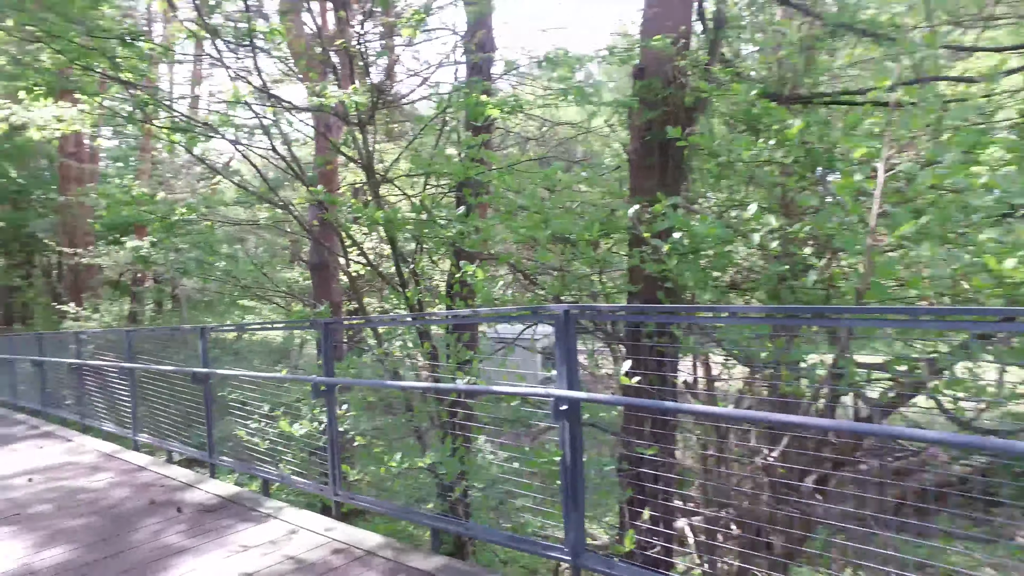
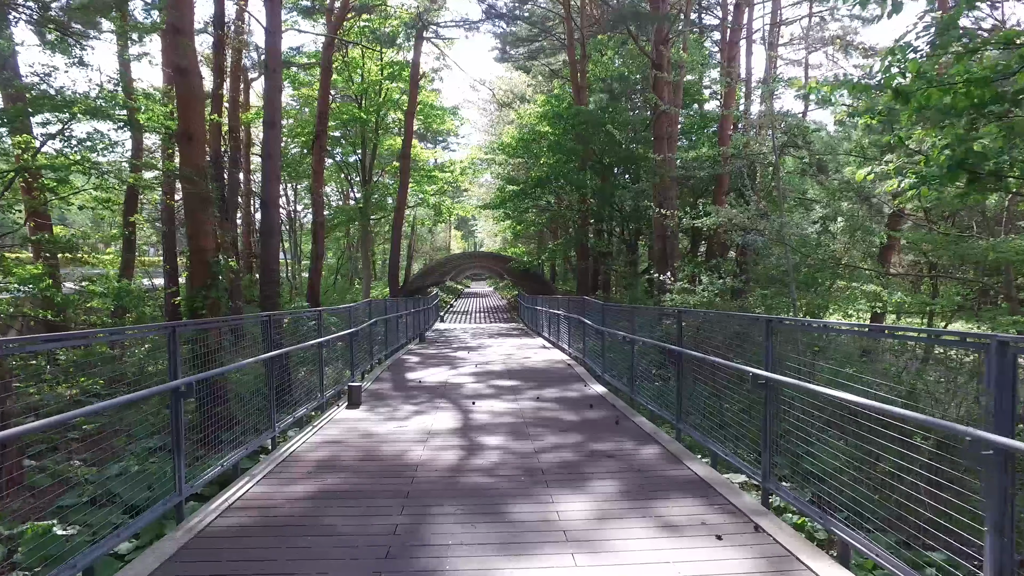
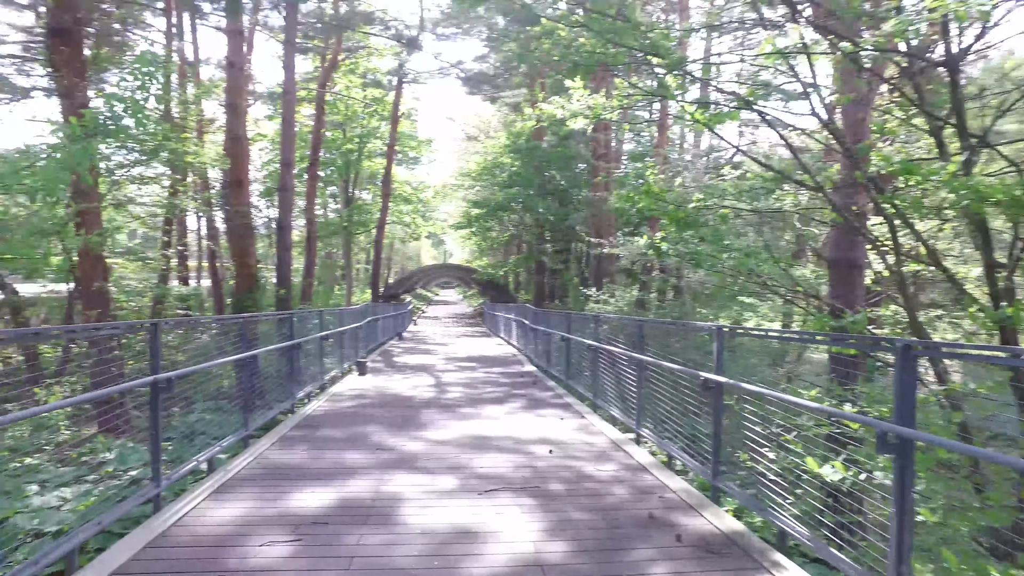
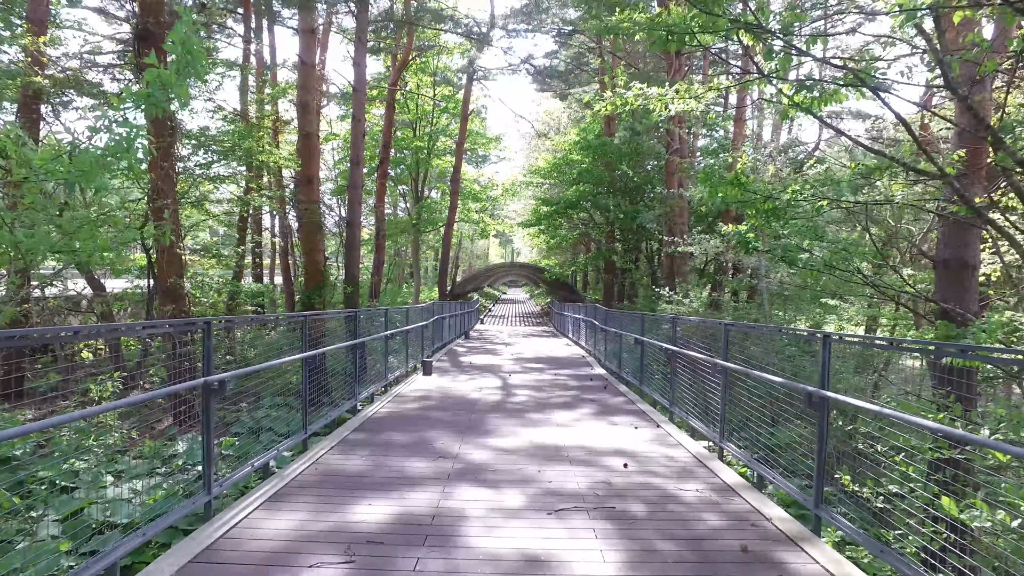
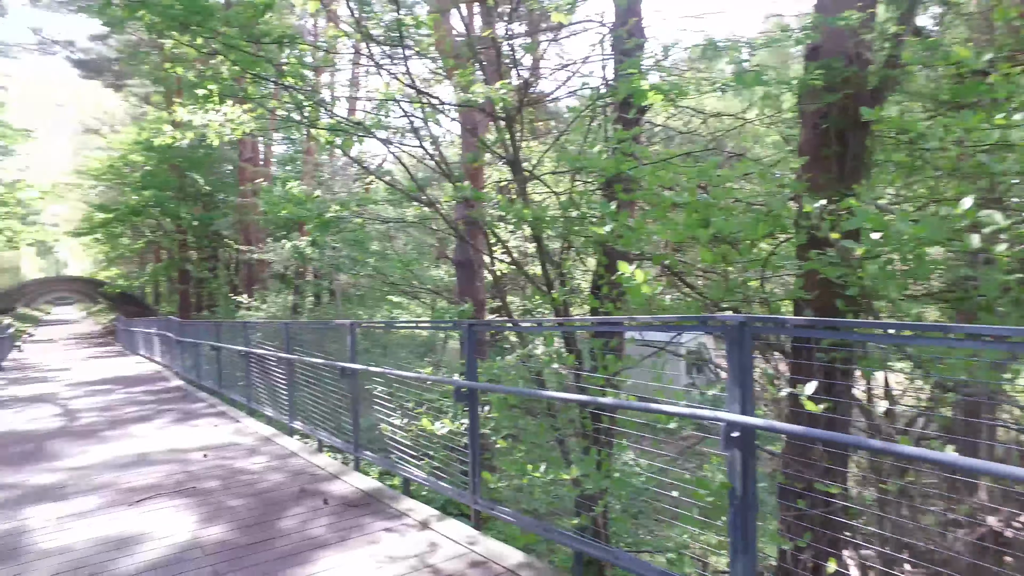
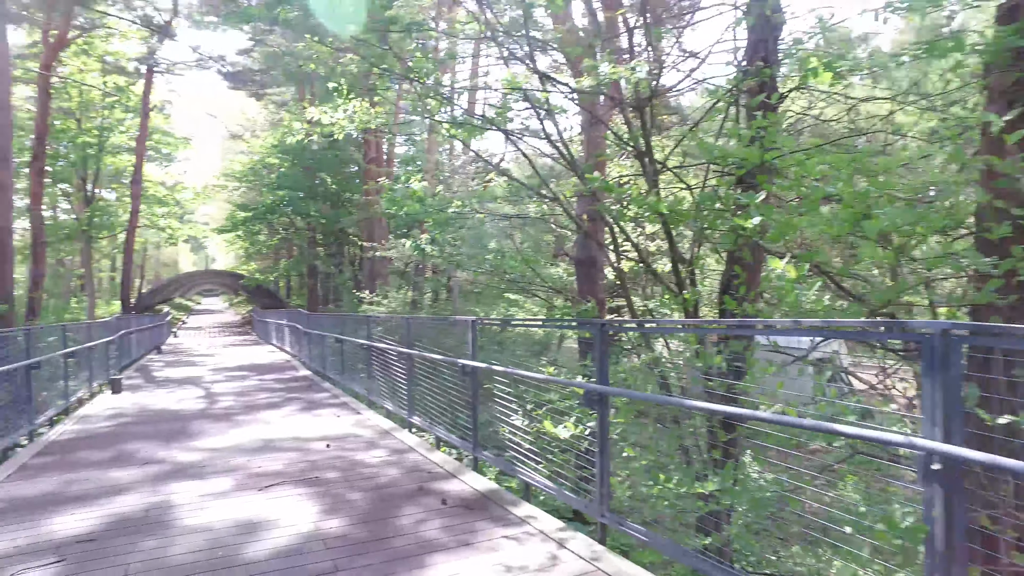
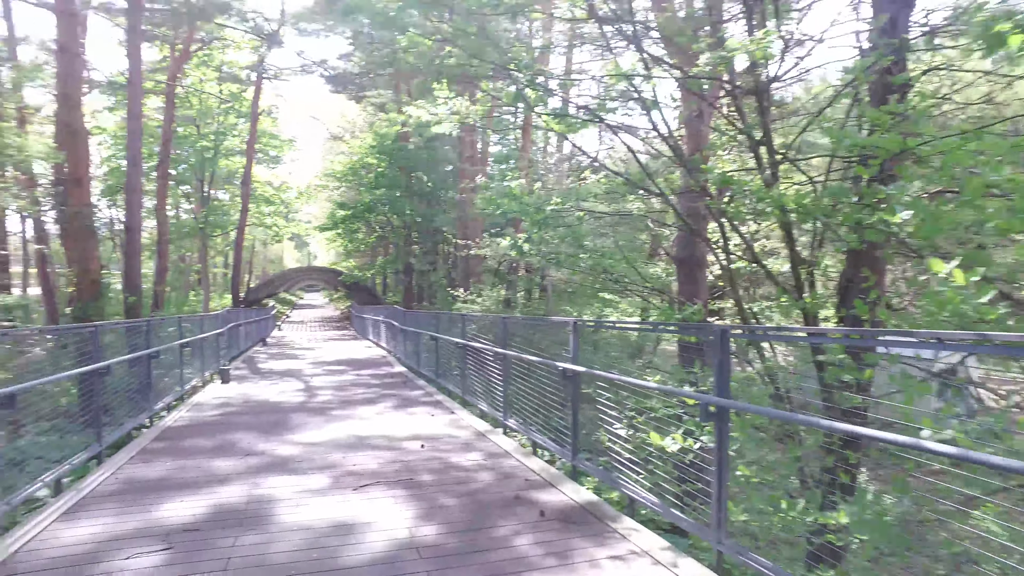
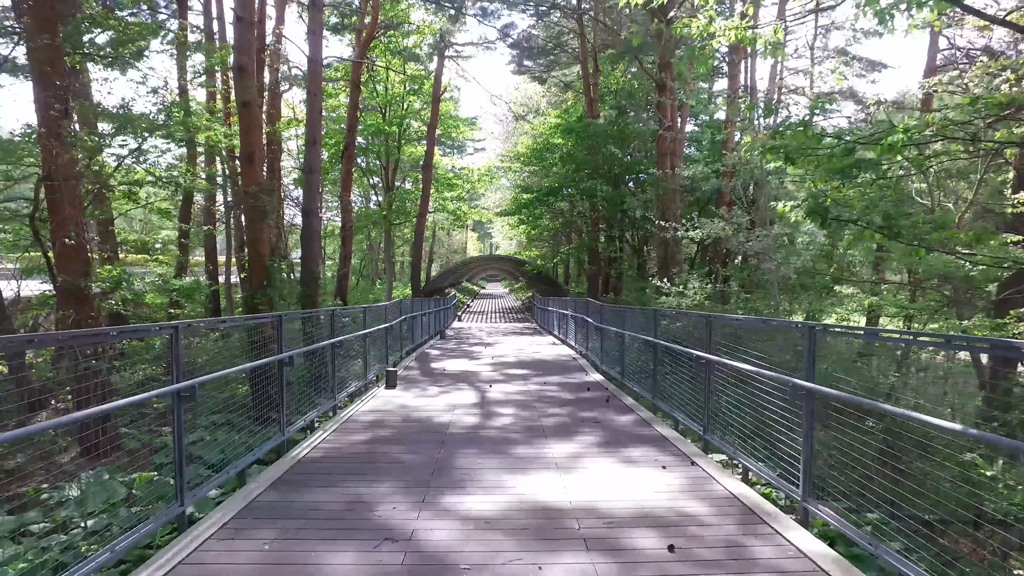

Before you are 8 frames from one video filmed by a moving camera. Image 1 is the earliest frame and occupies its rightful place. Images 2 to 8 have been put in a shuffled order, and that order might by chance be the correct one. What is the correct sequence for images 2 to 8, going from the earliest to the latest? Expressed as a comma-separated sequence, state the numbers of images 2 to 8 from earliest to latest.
5, 6, 7, 3, 4, 8, 2
